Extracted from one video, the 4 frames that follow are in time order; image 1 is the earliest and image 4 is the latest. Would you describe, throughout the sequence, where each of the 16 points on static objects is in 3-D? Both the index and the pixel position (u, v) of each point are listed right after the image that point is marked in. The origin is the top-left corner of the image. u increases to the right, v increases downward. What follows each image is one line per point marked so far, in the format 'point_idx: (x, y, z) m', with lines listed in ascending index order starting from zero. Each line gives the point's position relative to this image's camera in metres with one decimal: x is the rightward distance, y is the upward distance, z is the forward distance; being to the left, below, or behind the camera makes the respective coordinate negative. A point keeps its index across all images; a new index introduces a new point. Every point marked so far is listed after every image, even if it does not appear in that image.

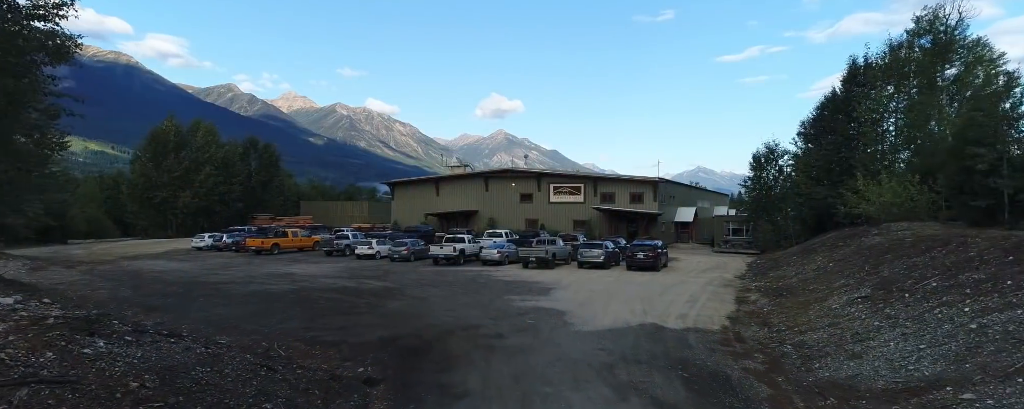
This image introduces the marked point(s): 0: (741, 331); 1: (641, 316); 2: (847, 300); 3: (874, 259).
0: (+5.2, -2.9, +12.6) m
1: (+3.2, -2.8, +14.0) m
2: (+7.7, -2.2, +13.0) m
3: (+10.6, -1.6, +16.4) m
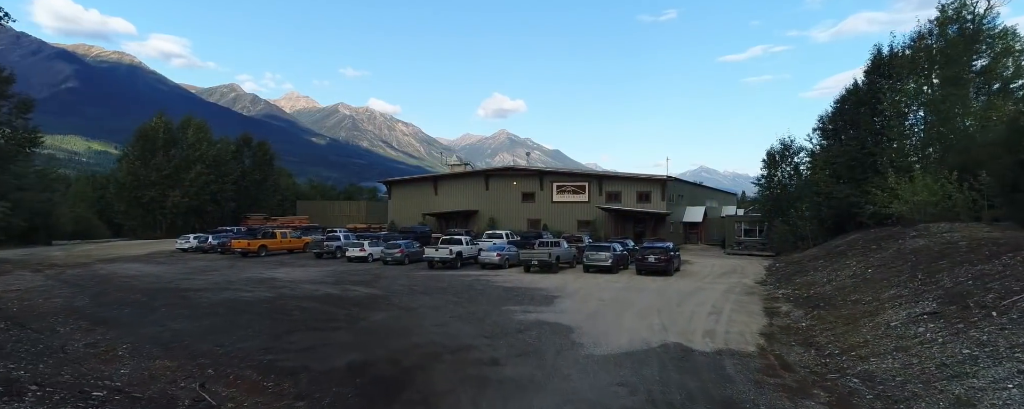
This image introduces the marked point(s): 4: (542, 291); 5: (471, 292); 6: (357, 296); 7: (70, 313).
0: (+5.1, -2.8, +10.6) m
1: (+3.2, -2.8, +12.0) m
2: (+7.7, -2.2, +10.9) m
3: (+10.6, -1.6, +14.3) m
4: (+1.0, -3.0, +19.4) m
5: (-1.4, -3.1, +19.7) m
6: (-5.4, -3.2, +19.4) m
7: (-12.1, -3.0, +15.3) m
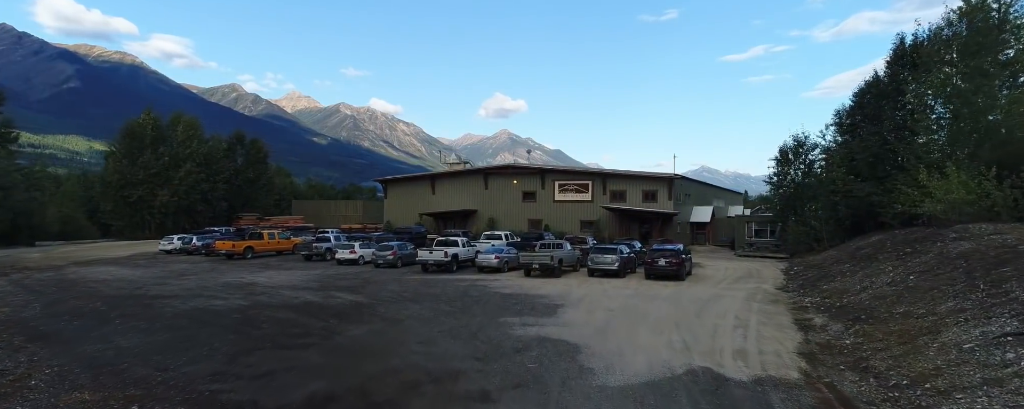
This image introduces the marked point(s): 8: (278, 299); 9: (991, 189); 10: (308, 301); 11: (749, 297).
0: (+5.1, -2.8, +8.8) m
1: (+3.1, -2.7, +10.1) m
2: (+7.6, -2.1, +9.1) m
3: (+10.5, -1.5, +12.5) m
4: (+1.0, -3.0, +17.6) m
5: (-1.5, -3.1, +17.9) m
6: (-5.4, -3.1, +17.6) m
7: (-12.2, -2.9, +13.5) m
8: (-7.8, -3.1, +18.5) m
9: (+17.1, +0.6, +19.9) m
10: (-6.6, -3.1, +18.2) m
11: (+7.7, -3.0, +18.2) m
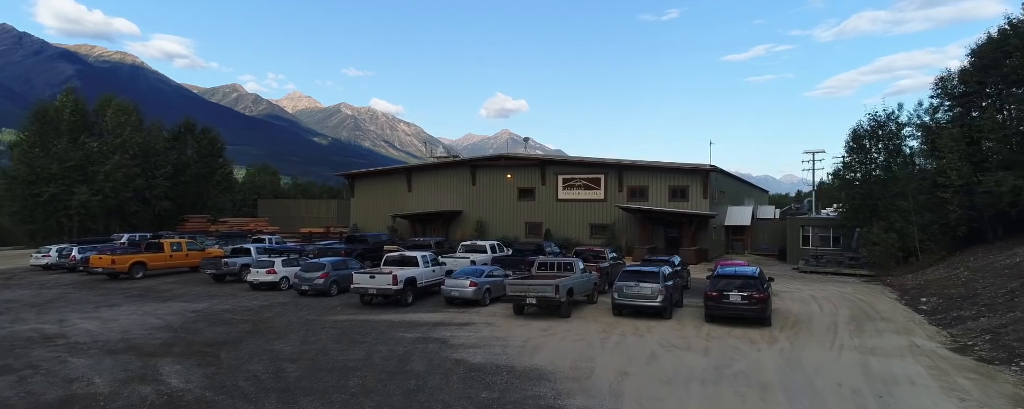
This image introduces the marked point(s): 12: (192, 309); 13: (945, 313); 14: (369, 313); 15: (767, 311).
0: (+4.5, -2.8, -0.1) m
1: (+2.6, -2.7, +1.3) m
2: (+7.1, -2.1, +0.3) m
3: (+10.0, -1.5, +3.7) m
4: (+0.5, -3.0, +8.8) m
5: (-2.0, -3.0, +9.1) m
6: (-5.9, -3.1, +8.8) m
7: (-12.7, -2.9, +4.7) m
8: (-8.3, -3.1, +9.7) m
9: (+16.6, +0.6, +11.1) m
10: (-7.1, -3.1, +9.4) m
11: (+7.2, -3.0, +9.4) m
12: (-9.8, -3.1, +17.0) m
13: (+11.7, -2.9, +15.3) m
14: (-4.3, -3.1, +16.4) m
15: (+6.5, -2.6, +14.1) m
